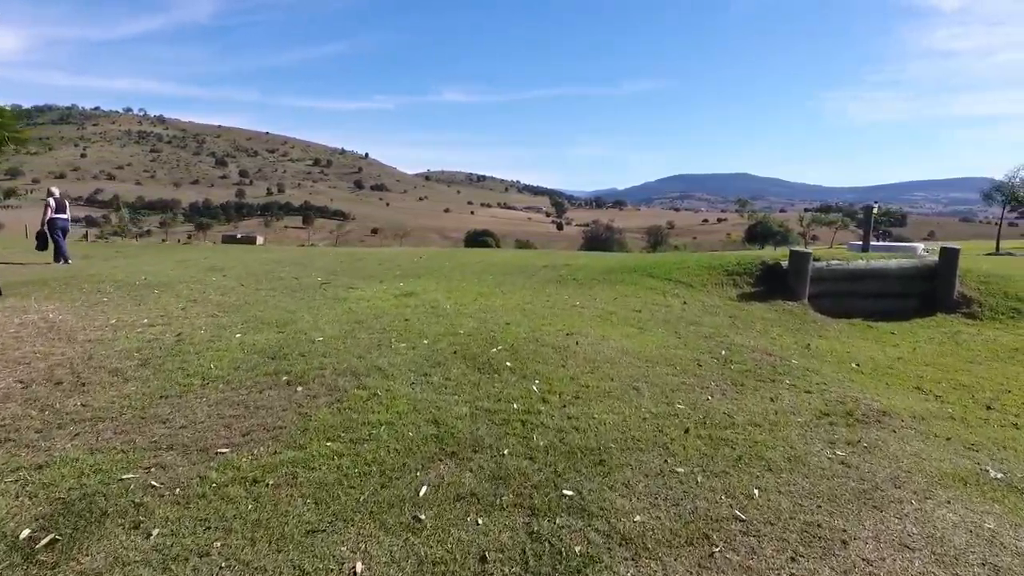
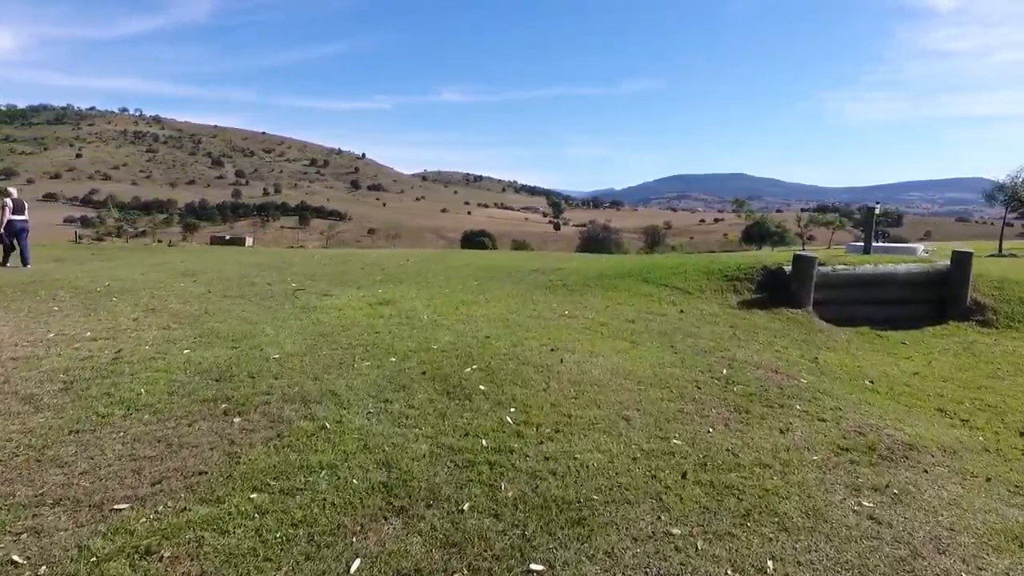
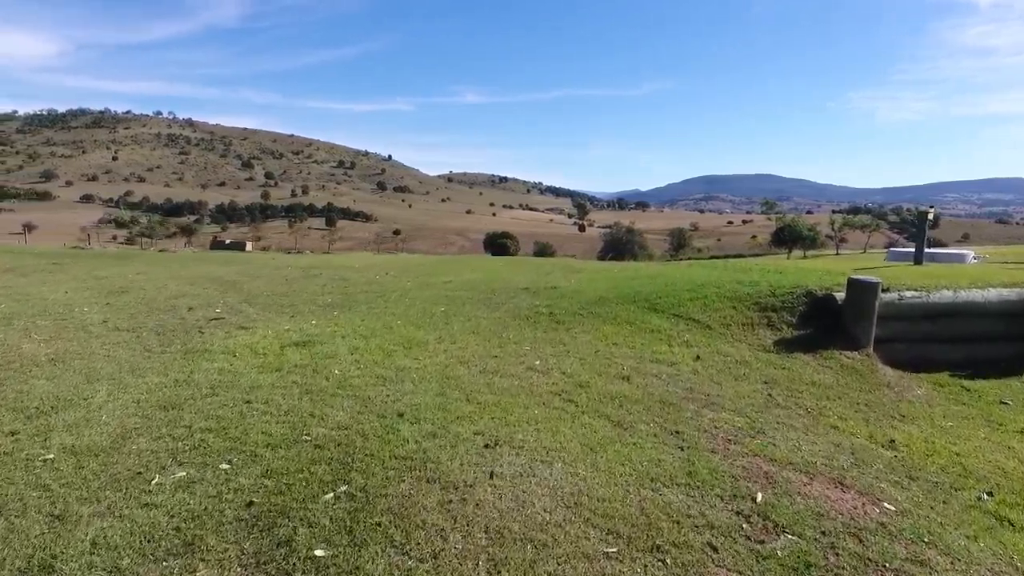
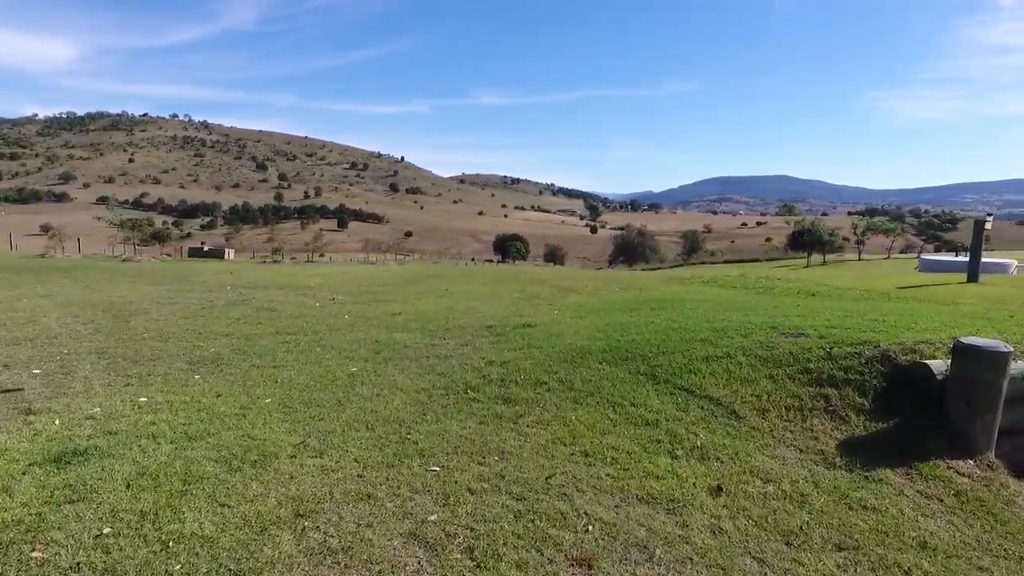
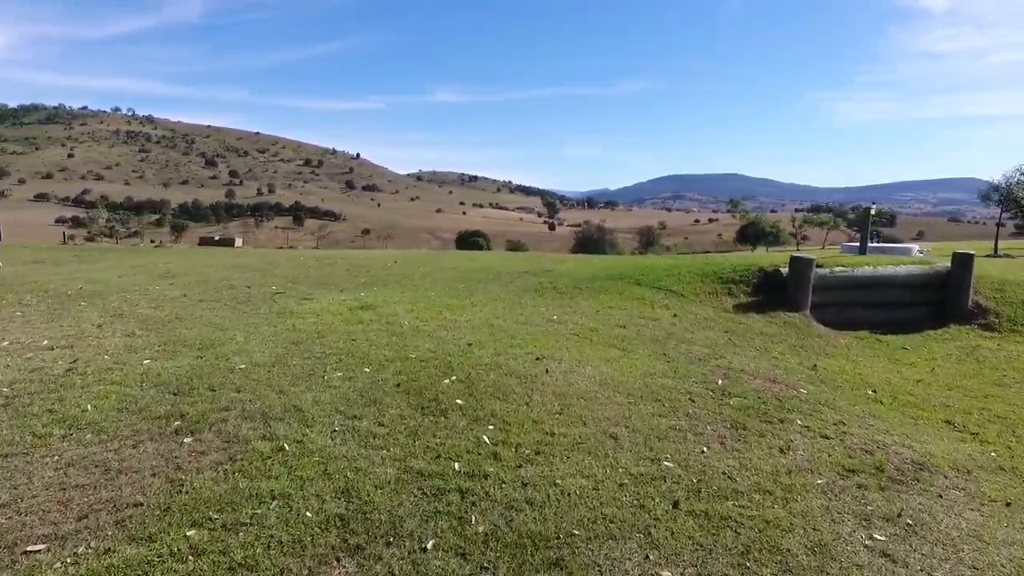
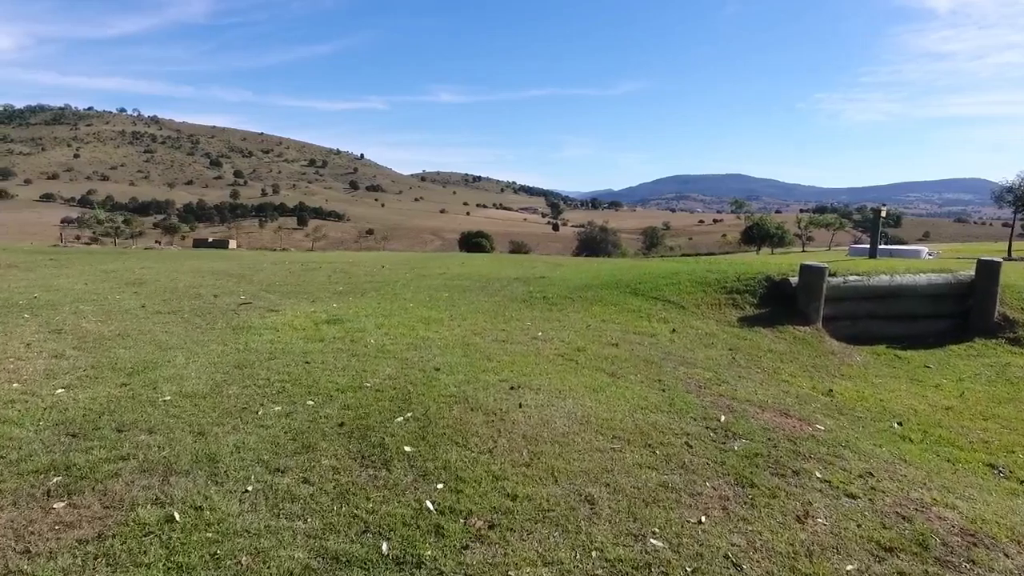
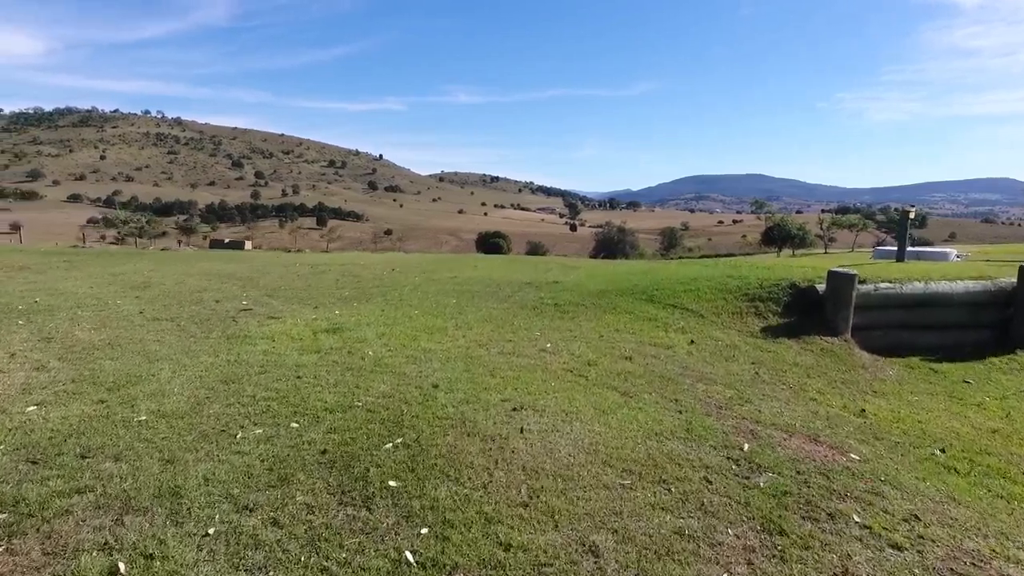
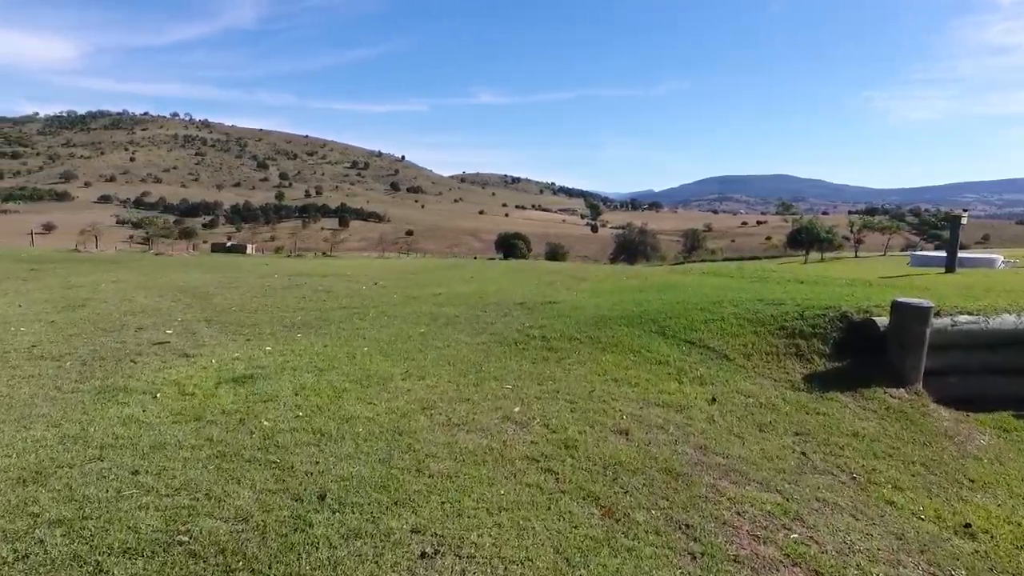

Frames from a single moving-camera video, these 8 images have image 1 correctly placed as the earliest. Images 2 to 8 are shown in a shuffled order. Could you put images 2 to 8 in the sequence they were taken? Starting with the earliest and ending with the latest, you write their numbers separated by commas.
2, 5, 6, 7, 3, 8, 4
